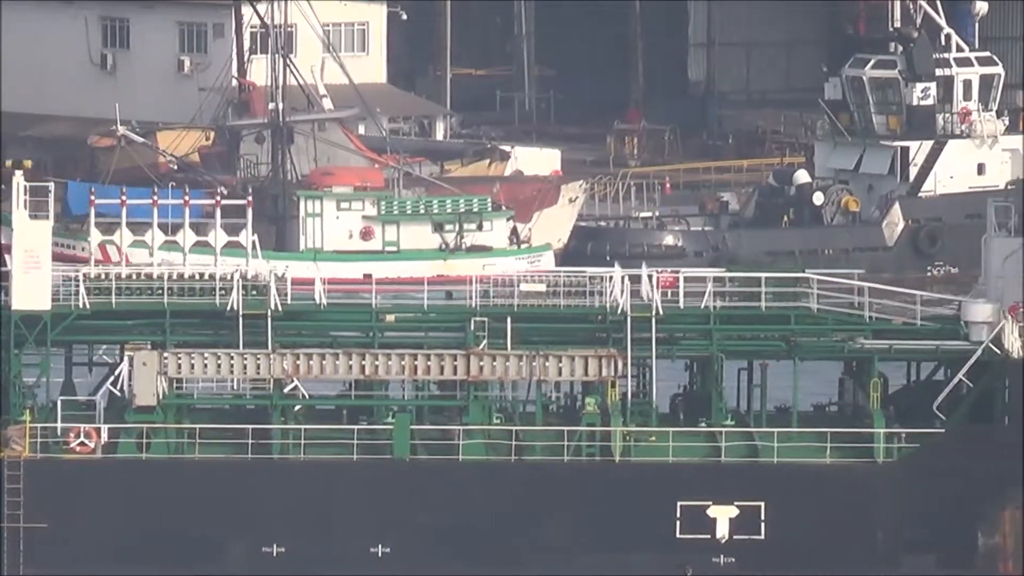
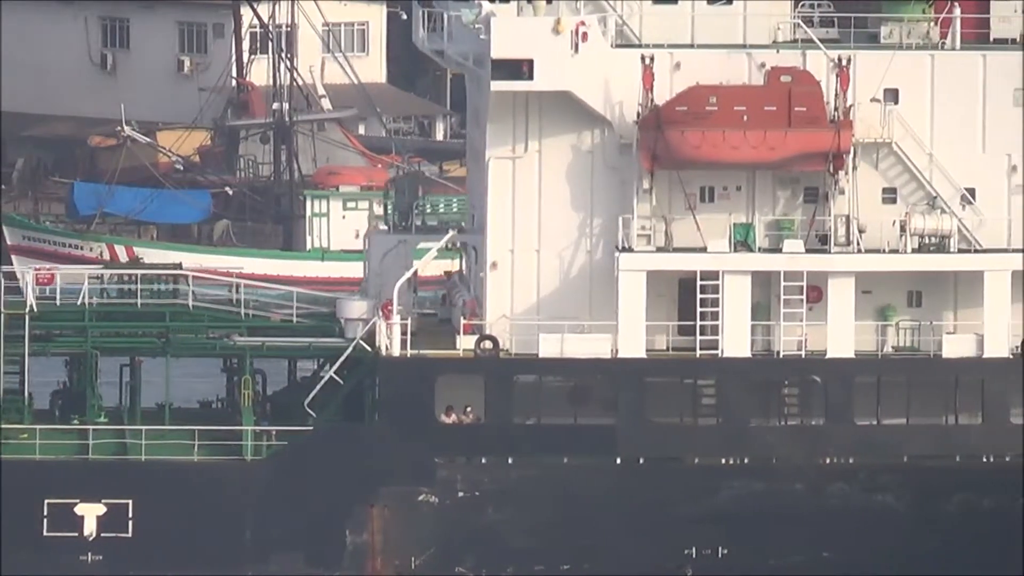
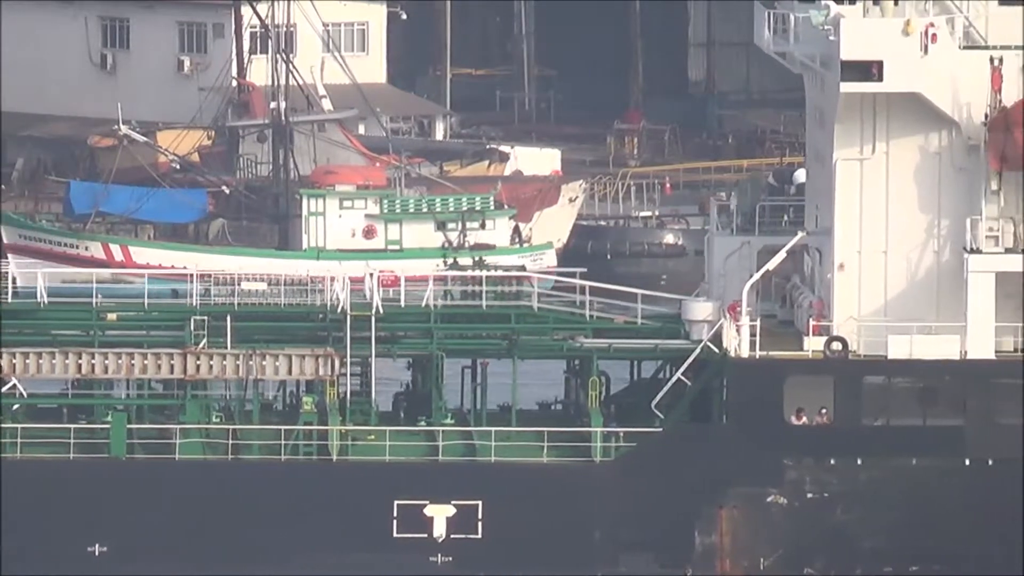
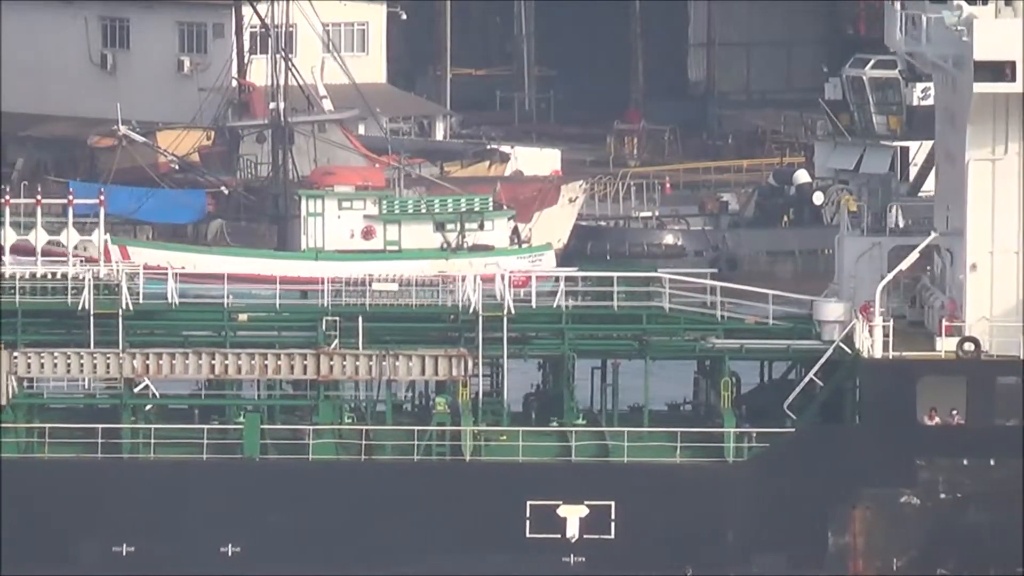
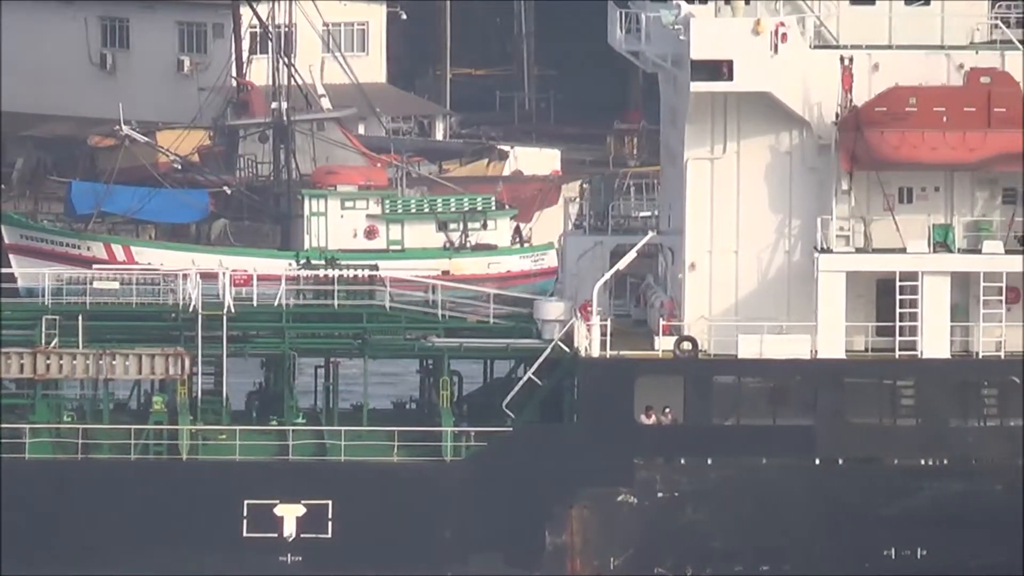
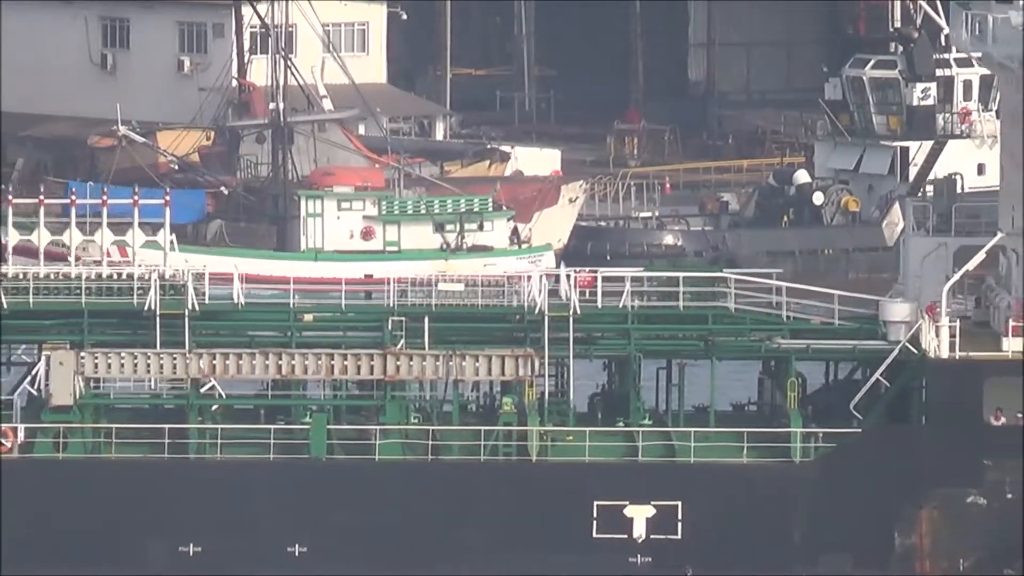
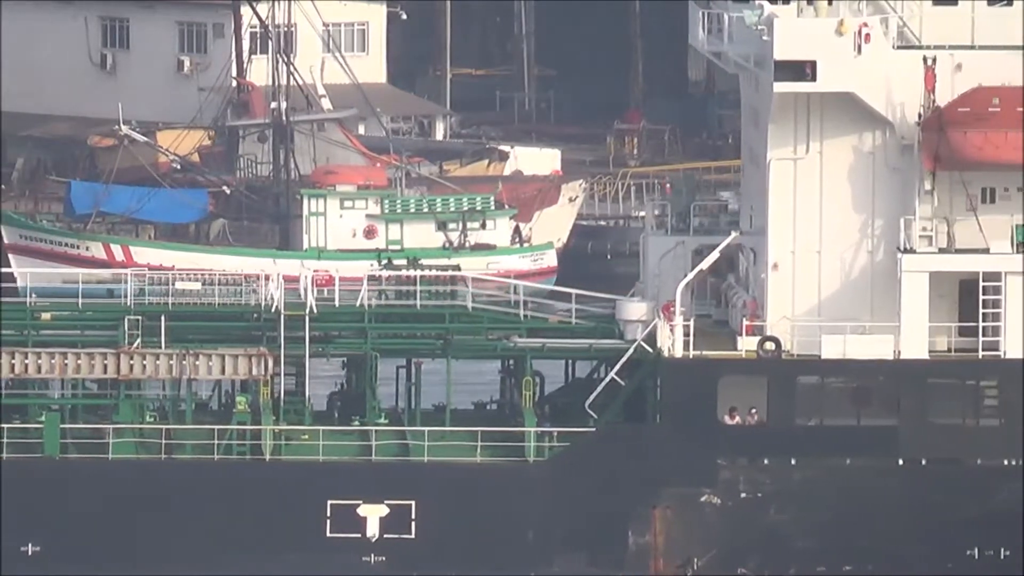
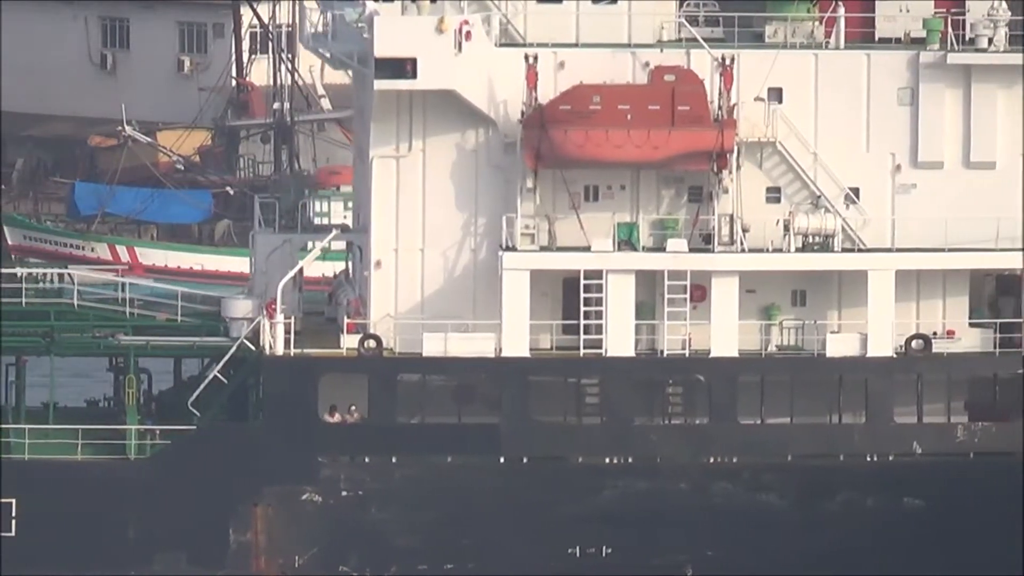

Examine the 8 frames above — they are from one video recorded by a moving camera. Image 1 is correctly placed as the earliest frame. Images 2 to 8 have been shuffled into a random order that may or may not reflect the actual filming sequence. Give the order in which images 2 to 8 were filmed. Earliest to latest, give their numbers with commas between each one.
6, 4, 3, 7, 5, 2, 8
